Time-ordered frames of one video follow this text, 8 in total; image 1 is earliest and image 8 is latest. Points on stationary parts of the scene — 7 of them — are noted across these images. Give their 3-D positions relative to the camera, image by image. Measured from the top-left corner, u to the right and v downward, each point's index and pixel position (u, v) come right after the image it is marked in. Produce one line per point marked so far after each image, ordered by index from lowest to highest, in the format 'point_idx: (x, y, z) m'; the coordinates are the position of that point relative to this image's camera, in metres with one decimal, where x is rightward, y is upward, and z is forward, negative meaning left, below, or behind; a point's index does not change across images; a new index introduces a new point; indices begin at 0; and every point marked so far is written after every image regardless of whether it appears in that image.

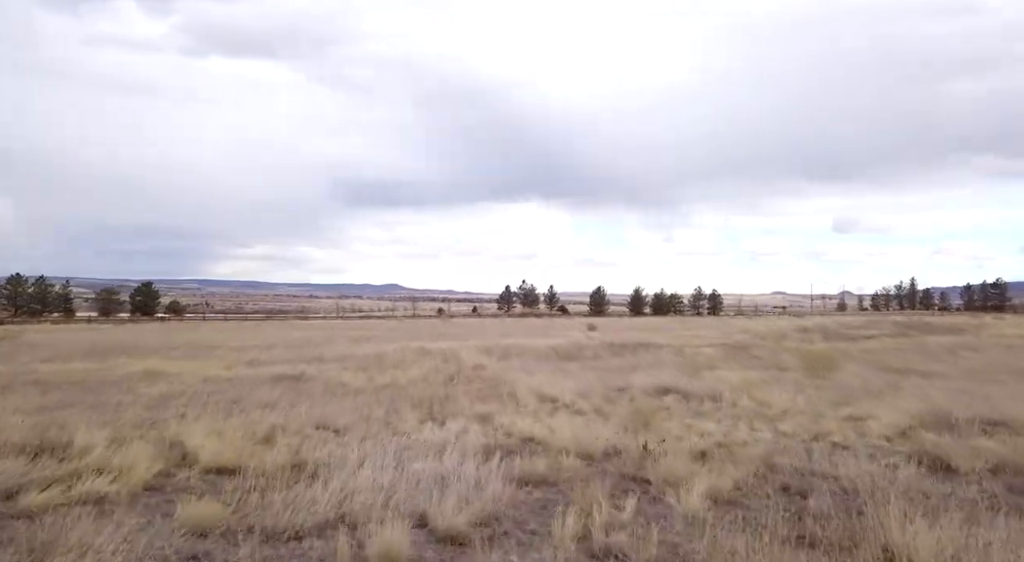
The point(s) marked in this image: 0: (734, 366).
0: (+4.3, -1.7, +12.6) m
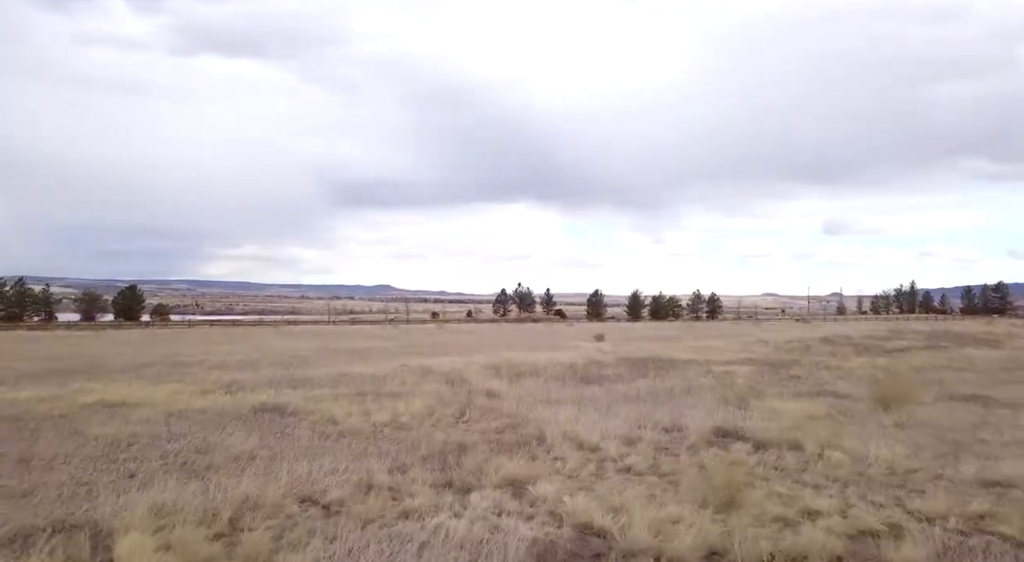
0: (+4.6, -1.9, +11.1) m
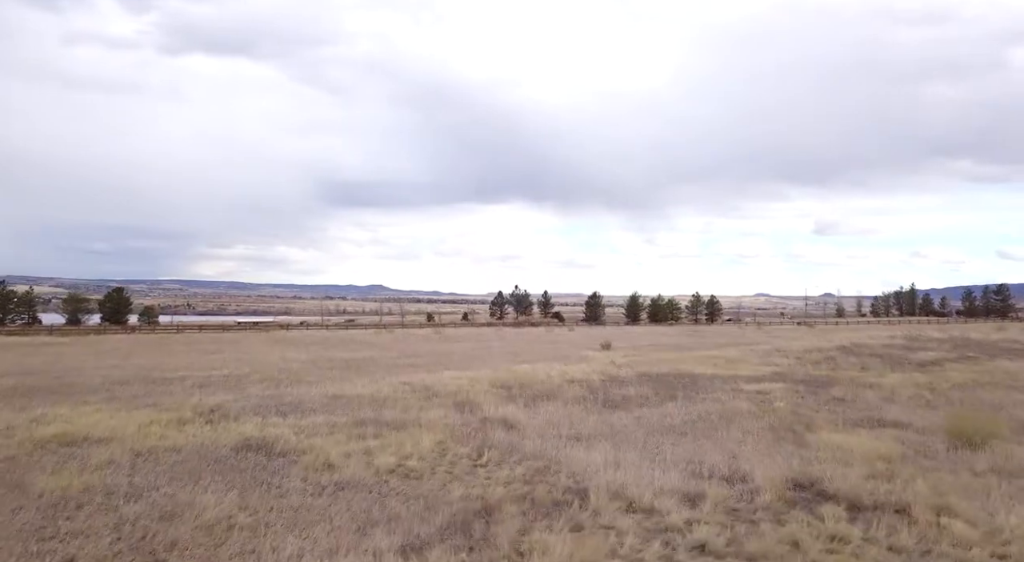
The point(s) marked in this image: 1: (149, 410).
0: (+4.9, -2.1, +9.9) m
1: (-6.0, -2.1, +10.5) m
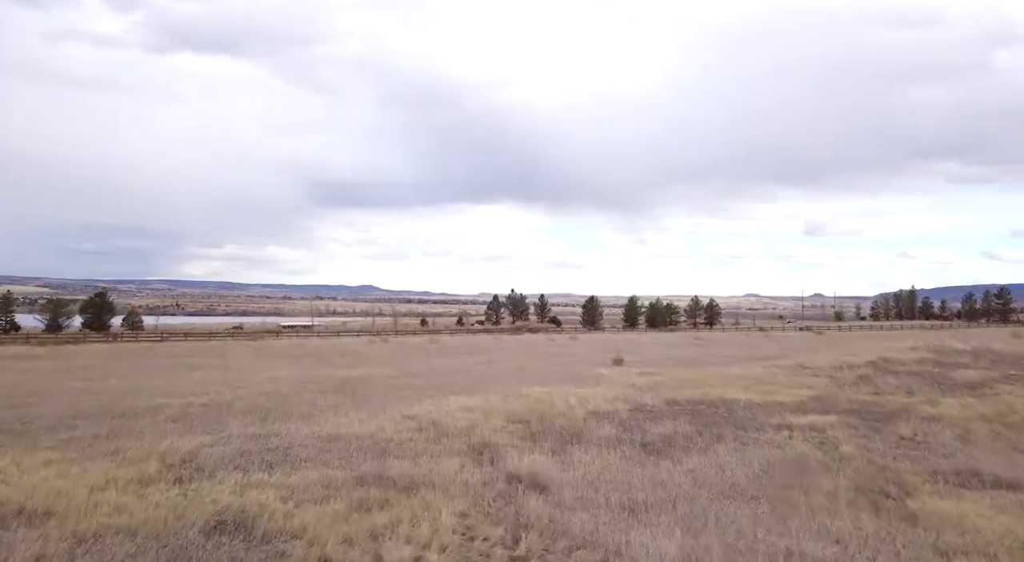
0: (+5.3, -2.5, +8.4) m
1: (-5.6, -2.5, +8.8) m
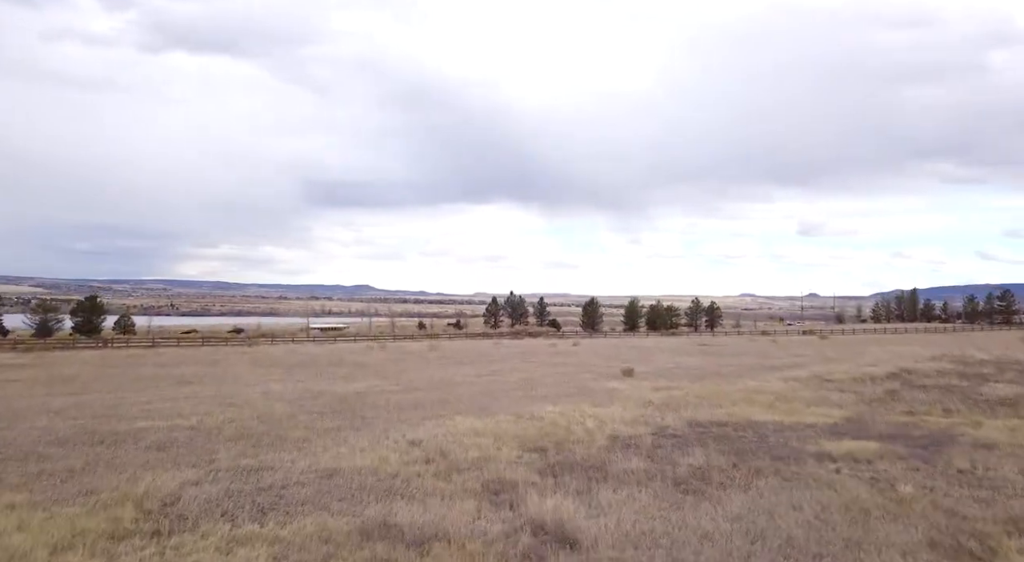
0: (+5.6, -2.8, +7.5) m
1: (-5.4, -2.8, +7.8) m
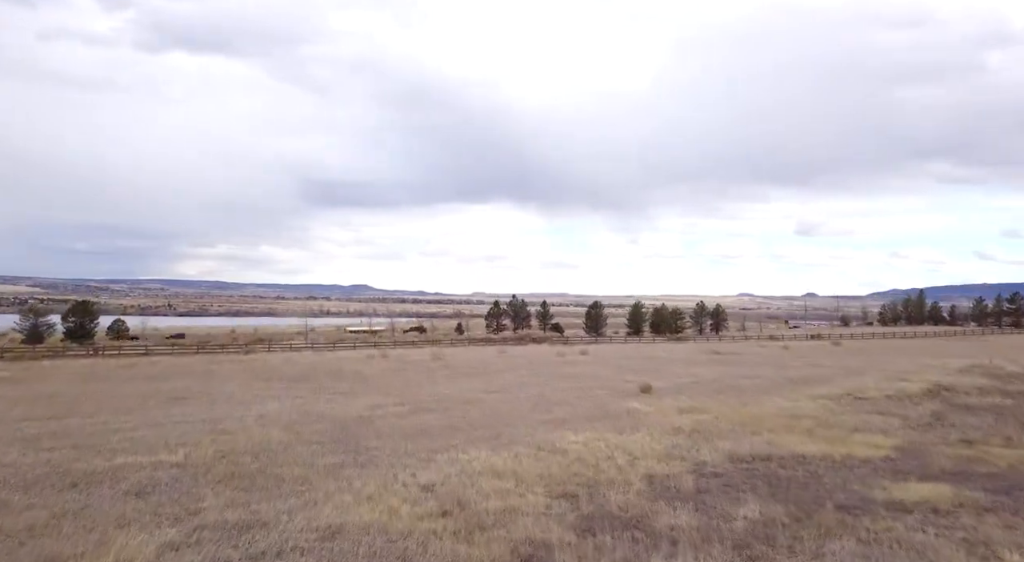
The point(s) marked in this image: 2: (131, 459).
0: (+6.0, -3.1, +6.2) m
1: (-4.9, -3.1, +6.5) m
2: (-7.1, -3.3, +11.8) m
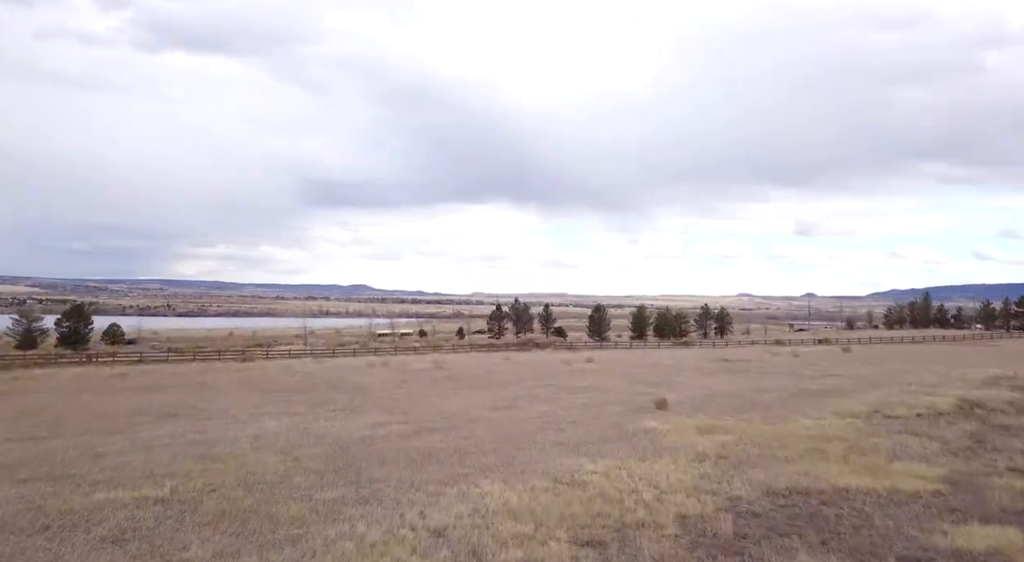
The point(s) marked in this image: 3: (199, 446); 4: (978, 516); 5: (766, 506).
0: (+6.2, -3.4, +5.2) m
1: (-4.7, -3.4, +5.5) m
2: (-6.8, -3.6, +10.9) m
3: (-7.2, -3.8, +14.5) m
4: (+7.1, -3.6, +9.6) m
5: (+4.1, -3.6, +10.3) m
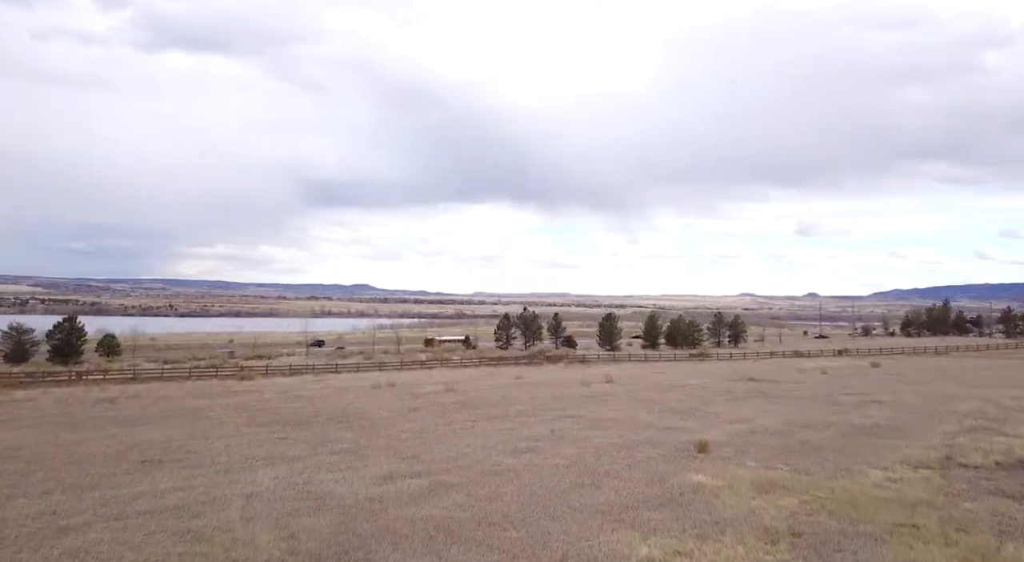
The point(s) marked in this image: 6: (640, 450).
0: (+6.9, -4.2, +3.1) m
1: (-4.0, -4.2, +3.5) m
2: (-6.2, -4.4, +8.8) m
3: (-6.5, -4.6, +12.5) m
4: (+7.7, -4.4, +7.5) m
5: (+4.8, -4.4, +8.2) m
6: (+3.7, -4.7, +18.1) m
